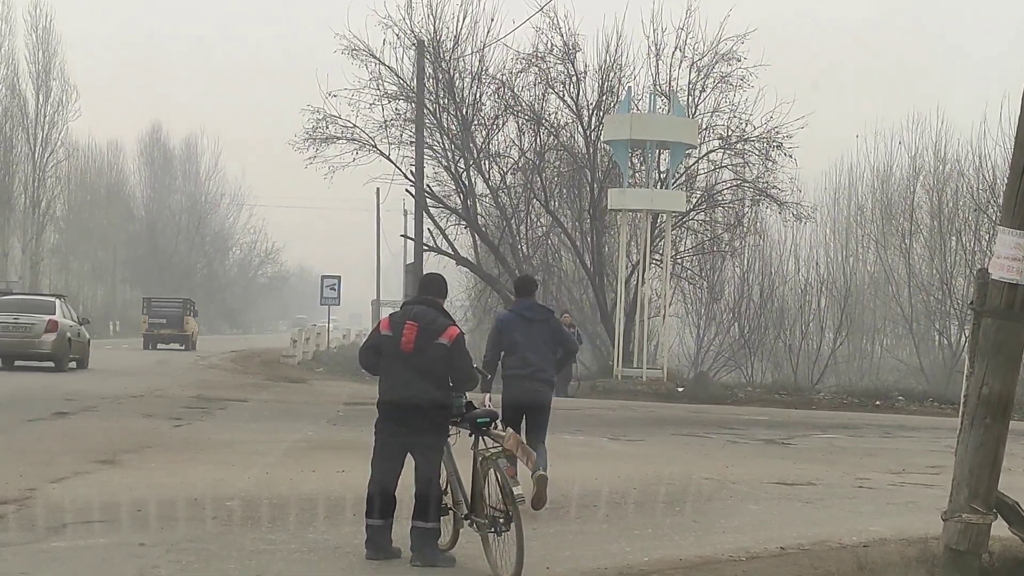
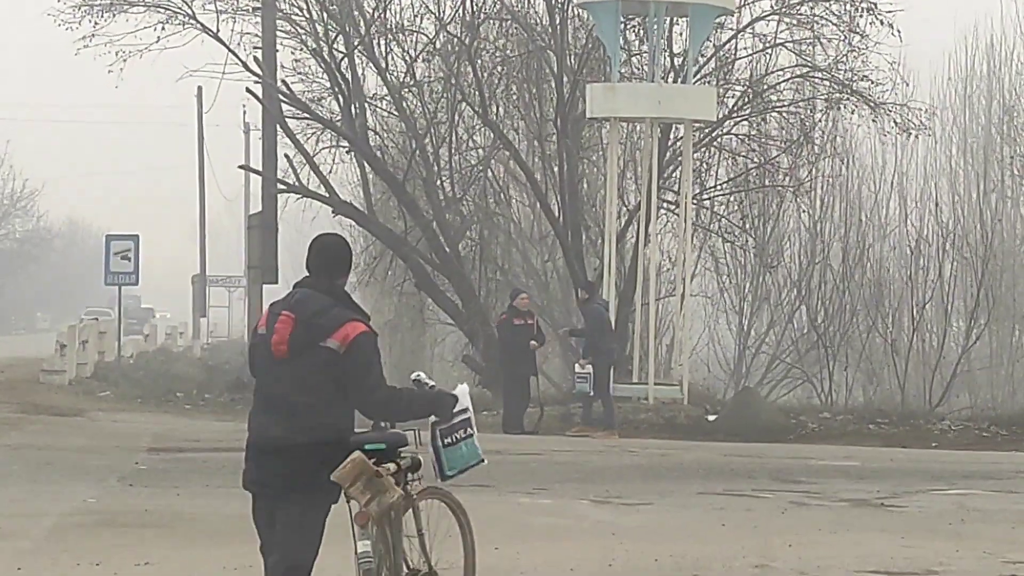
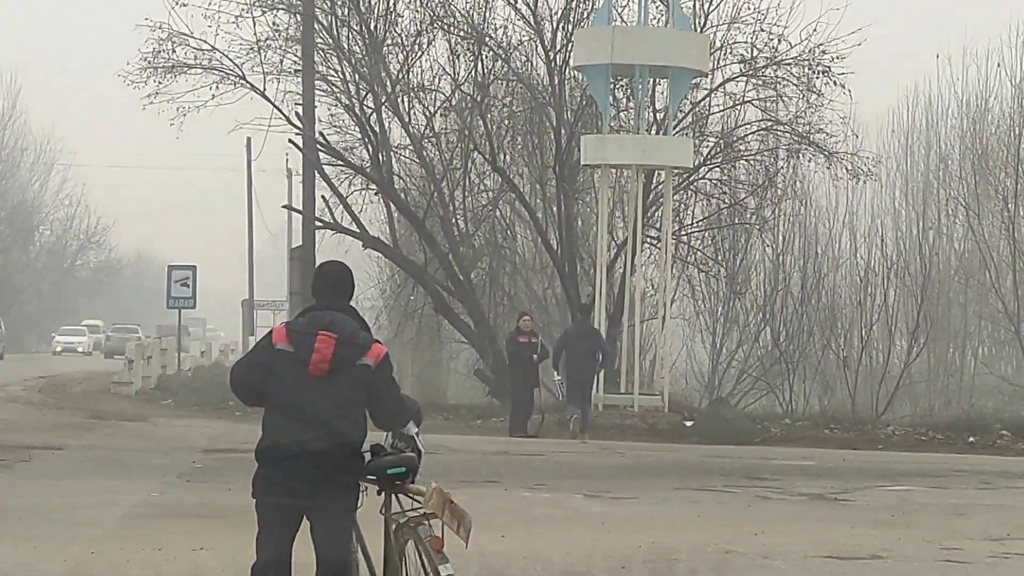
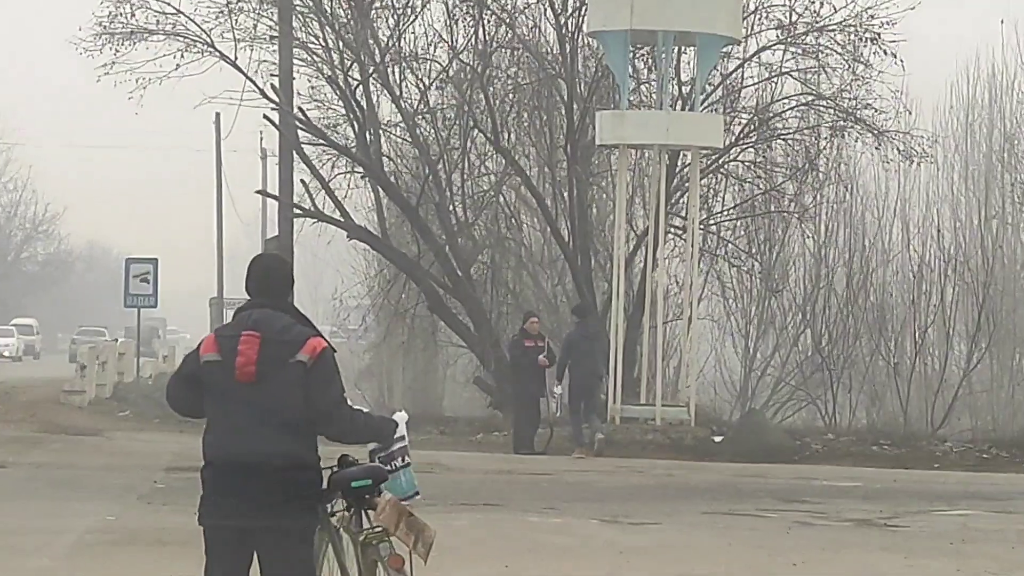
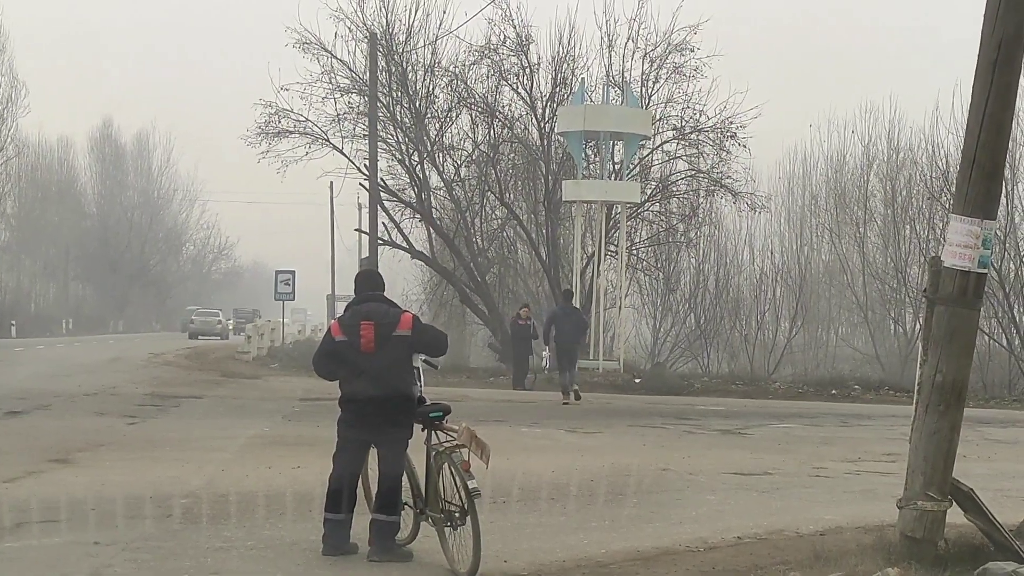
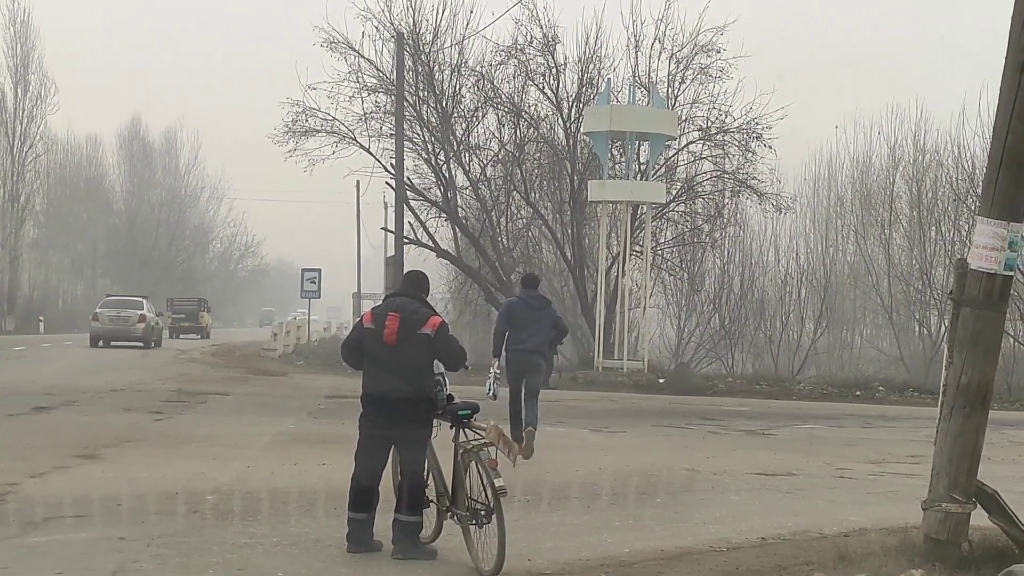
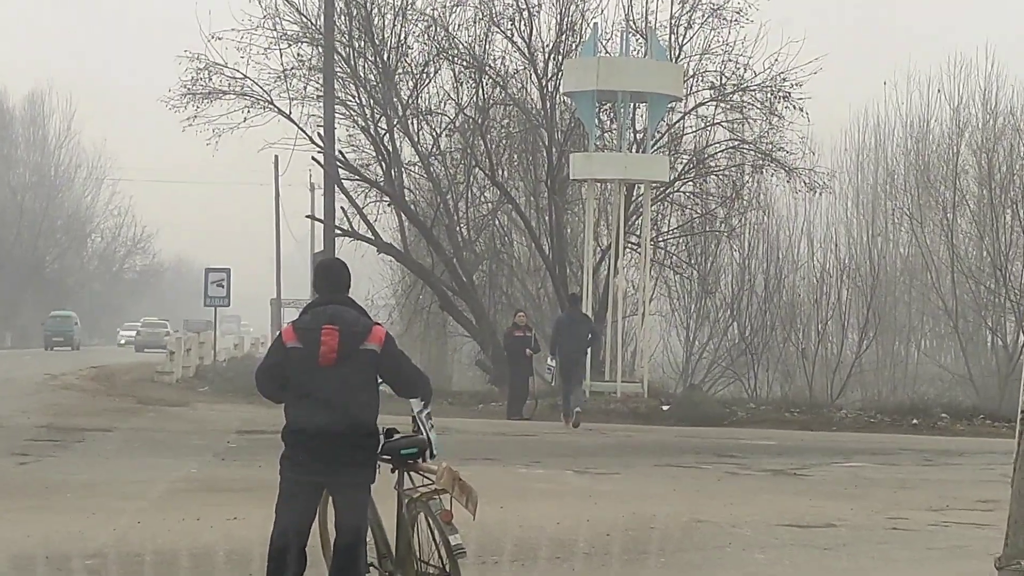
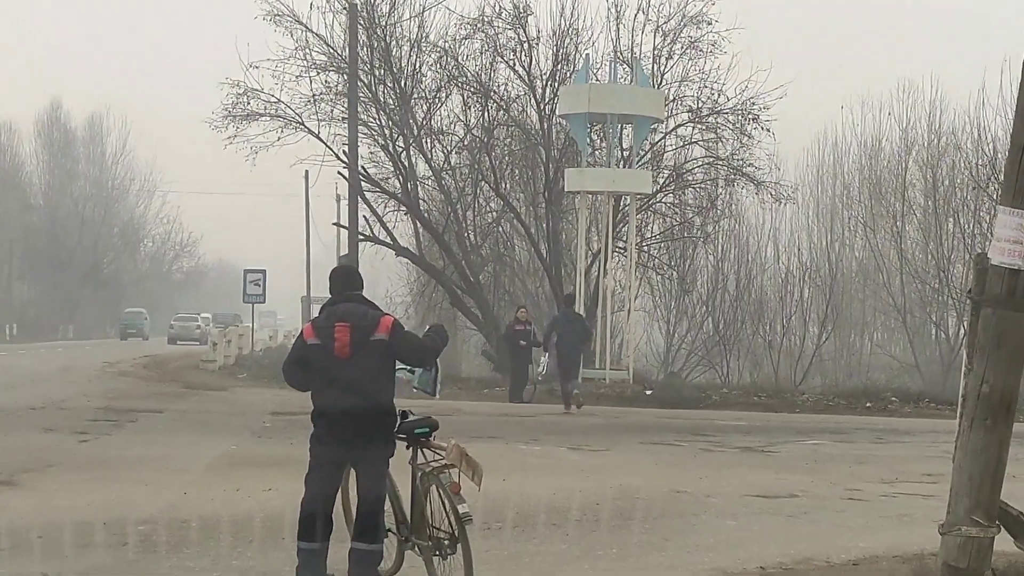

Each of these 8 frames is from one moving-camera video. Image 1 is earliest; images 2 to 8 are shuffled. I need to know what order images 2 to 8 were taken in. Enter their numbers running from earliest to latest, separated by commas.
6, 5, 8, 7, 3, 4, 2
